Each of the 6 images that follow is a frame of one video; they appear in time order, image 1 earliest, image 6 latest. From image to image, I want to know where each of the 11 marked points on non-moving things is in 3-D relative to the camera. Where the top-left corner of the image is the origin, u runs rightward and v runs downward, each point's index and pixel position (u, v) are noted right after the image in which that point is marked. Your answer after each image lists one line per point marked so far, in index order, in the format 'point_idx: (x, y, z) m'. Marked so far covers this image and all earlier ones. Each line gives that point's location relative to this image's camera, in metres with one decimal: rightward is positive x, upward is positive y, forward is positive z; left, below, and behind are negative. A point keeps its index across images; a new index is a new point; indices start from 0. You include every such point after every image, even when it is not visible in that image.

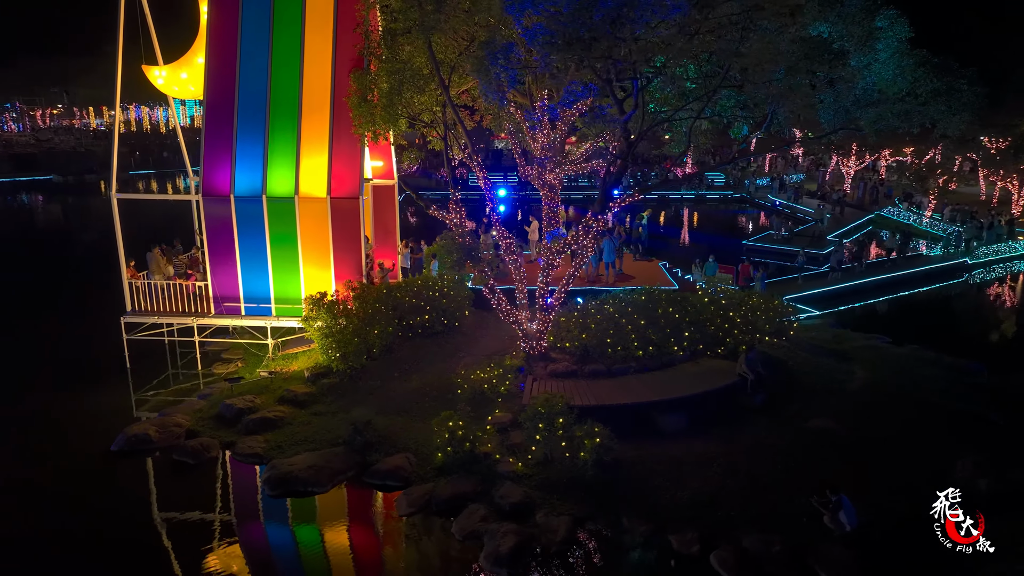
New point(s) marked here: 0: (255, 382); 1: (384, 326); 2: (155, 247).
0: (-5.9, -2.2, +14.8) m
1: (-2.9, -0.9, +14.7) m
2: (-9.5, +1.1, +17.3) m
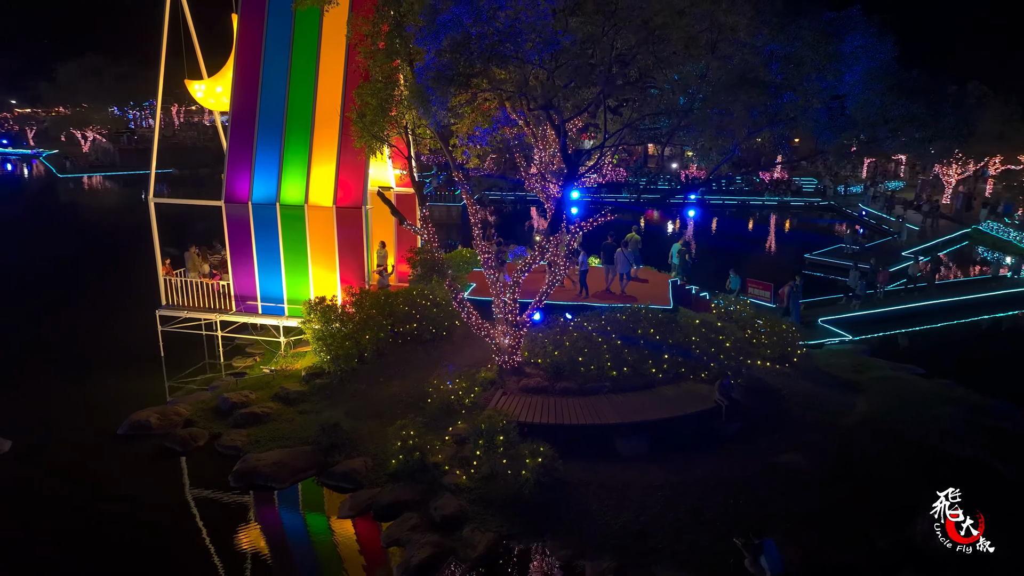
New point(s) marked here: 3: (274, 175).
0: (-6.2, -2.3, +15.9) m
1: (-3.2, -1.0, +15.3) m
2: (-9.3, +1.2, +18.9) m
3: (-6.1, +2.8, +16.7) m
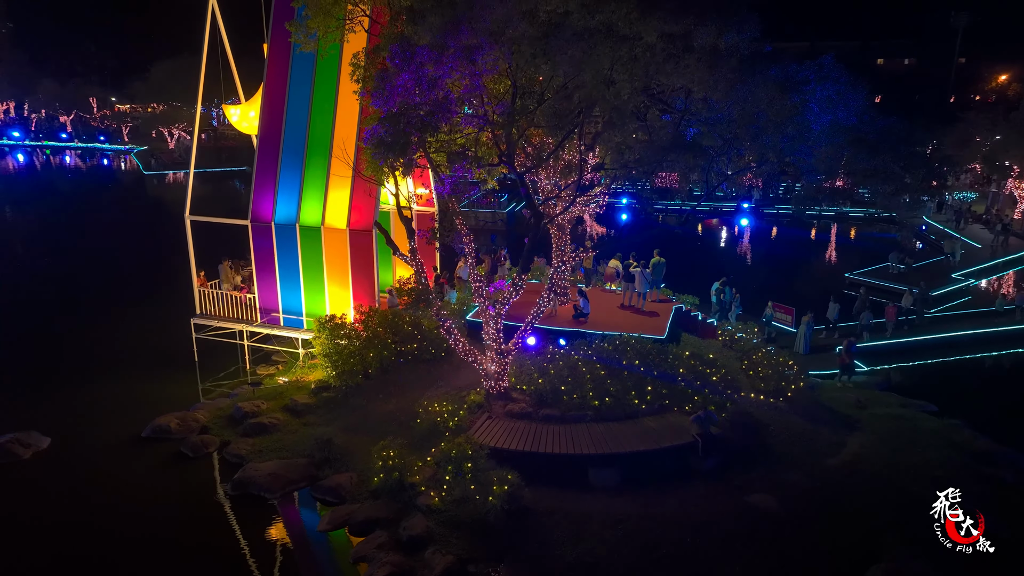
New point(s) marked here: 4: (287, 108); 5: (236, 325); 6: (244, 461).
0: (-6.3, -2.7, +17.1) m
1: (-3.3, -1.6, +16.2) m
2: (-9.0, +0.9, +20.3) m
3: (-6.0, +2.4, +17.8) m
4: (-6.1, +4.9, +17.4) m
5: (-7.9, -1.1, +18.6) m
6: (-5.8, -3.8, +14.1) m
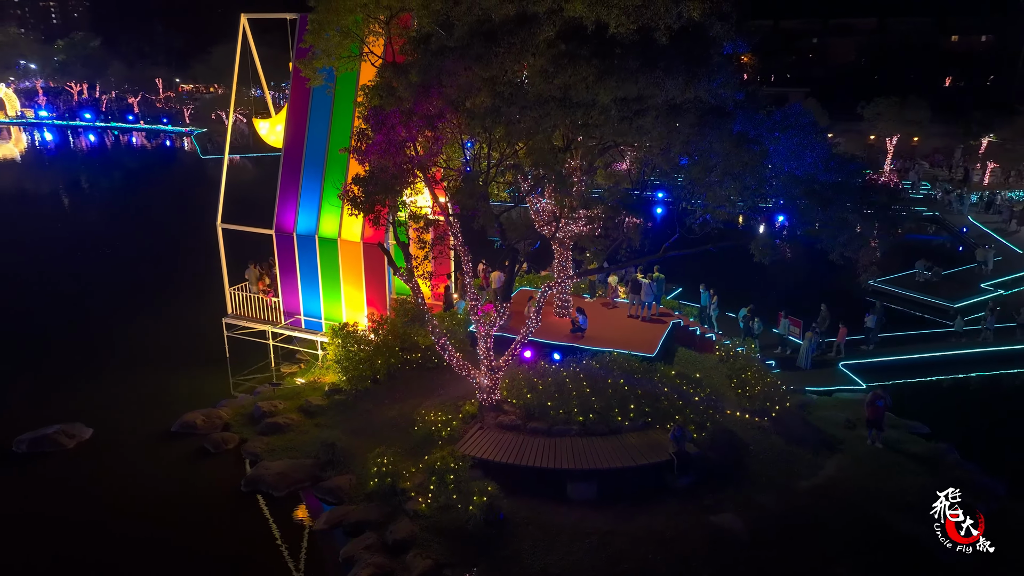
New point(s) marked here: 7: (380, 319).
0: (-6.3, -2.9, +18.5) m
1: (-3.3, -1.9, +17.3) m
2: (-8.7, +0.8, +21.8) m
3: (-5.8, +2.2, +19.0) m
4: (-5.9, +4.7, +18.6) m
5: (-7.7, -1.2, +20.0) m
6: (-6.1, -4.1, +15.5) m
7: (-3.7, -0.9, +17.9) m
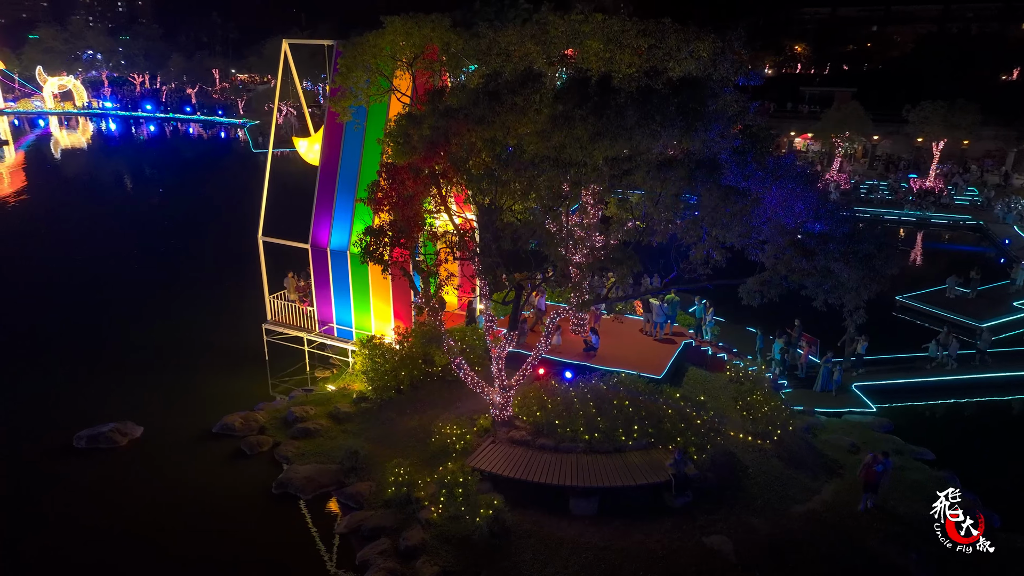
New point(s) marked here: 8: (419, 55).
0: (-5.8, -3.3, +19.8) m
1: (-2.9, -2.3, +18.5) m
2: (-7.9, +0.5, +23.2) m
3: (-5.2, +1.8, +20.2) m
4: (-5.2, +4.3, +19.8) m
5: (-7.1, -1.5, +21.4) m
6: (-5.8, -4.5, +16.8) m
7: (-3.2, -1.3, +19.1) m
8: (-2.1, +5.3, +14.6) m
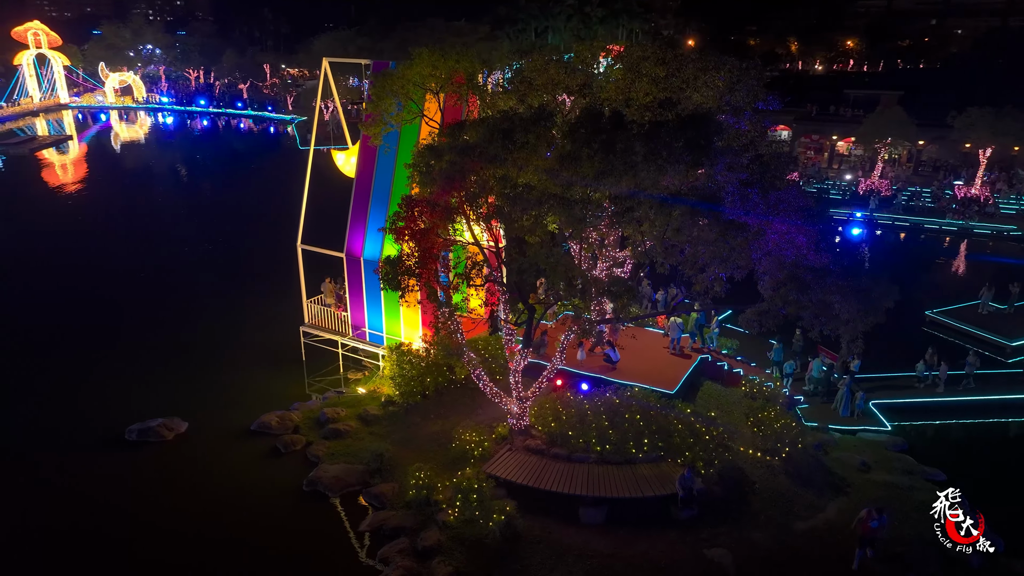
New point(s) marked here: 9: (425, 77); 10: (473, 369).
0: (-5.1, -3.6, +21.0) m
1: (-2.3, -2.7, +19.5) m
2: (-6.9, +0.3, +24.4) m
3: (-4.4, +1.5, +21.3) m
4: (-4.4, +4.0, +20.8) m
5: (-6.3, -1.8, +22.7) m
6: (-5.3, -4.8, +18.0) m
7: (-2.5, -1.6, +20.1) m
8: (-1.6, +4.9, +15.4) m
9: (-2.1, +5.0, +15.3) m
10: (-1.1, -2.2, +17.8) m
